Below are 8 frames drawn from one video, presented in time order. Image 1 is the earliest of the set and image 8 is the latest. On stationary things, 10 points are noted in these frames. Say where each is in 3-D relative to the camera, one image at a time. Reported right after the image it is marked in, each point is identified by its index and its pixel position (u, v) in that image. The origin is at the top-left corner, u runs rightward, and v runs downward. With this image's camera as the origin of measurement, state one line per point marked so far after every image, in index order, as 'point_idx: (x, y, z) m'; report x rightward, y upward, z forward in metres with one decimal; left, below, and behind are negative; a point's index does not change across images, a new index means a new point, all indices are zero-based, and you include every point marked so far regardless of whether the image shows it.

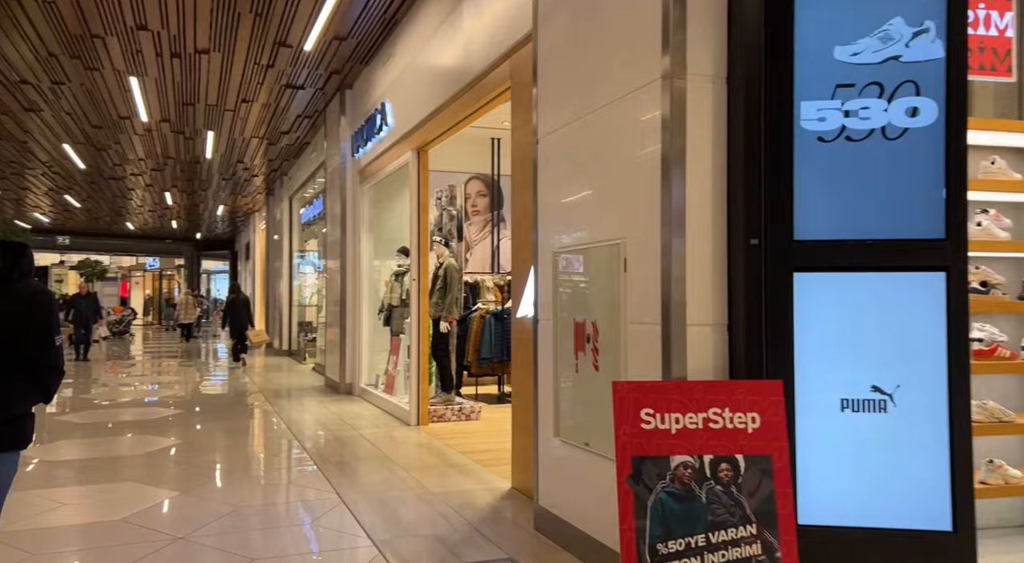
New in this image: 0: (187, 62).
0: (-3.2, +2.2, +7.6) m
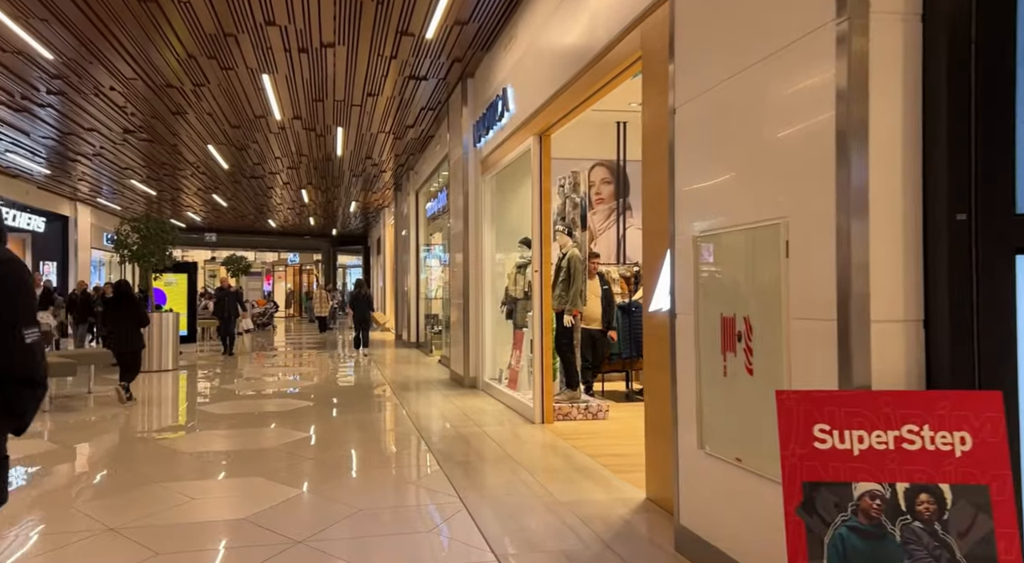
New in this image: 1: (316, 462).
0: (-2.0, +2.3, +7.7) m
1: (-1.3, -1.2, +5.1) m
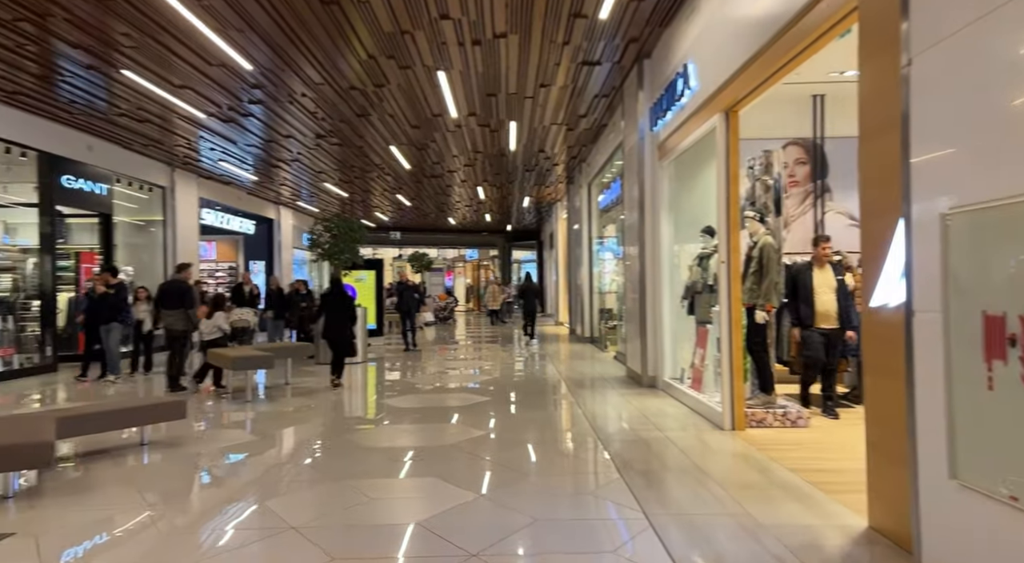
0: (-0.2, +2.3, +7.6) m
1: (-0.1, -1.2, +4.9) m
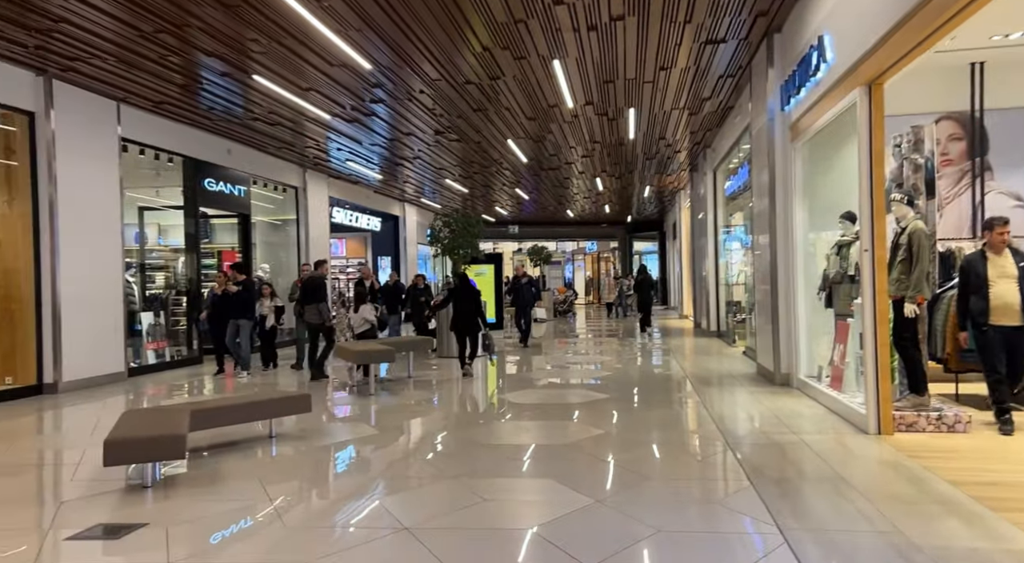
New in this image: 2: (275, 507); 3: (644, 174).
0: (+0.9, +2.4, +7.4) m
1: (+0.6, -1.1, +4.7) m
2: (-1.2, -1.2, +4.0) m
3: (+3.0, +2.4, +17.4) m
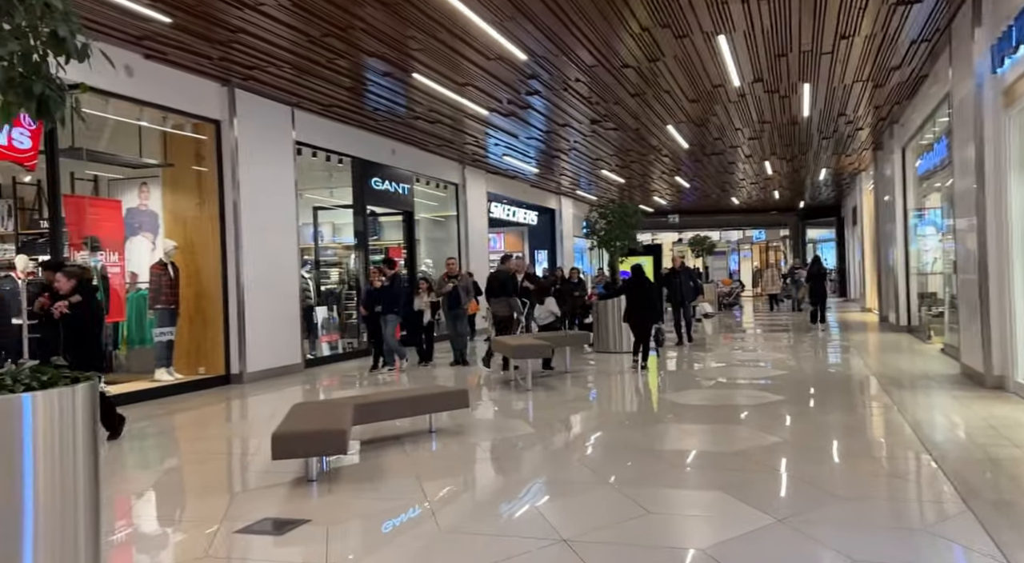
0: (+2.3, +2.5, +6.8) m
1: (+1.6, -1.1, +4.3) m
2: (-0.4, -1.1, +3.9) m
3: (+6.4, +2.6, +16.1) m
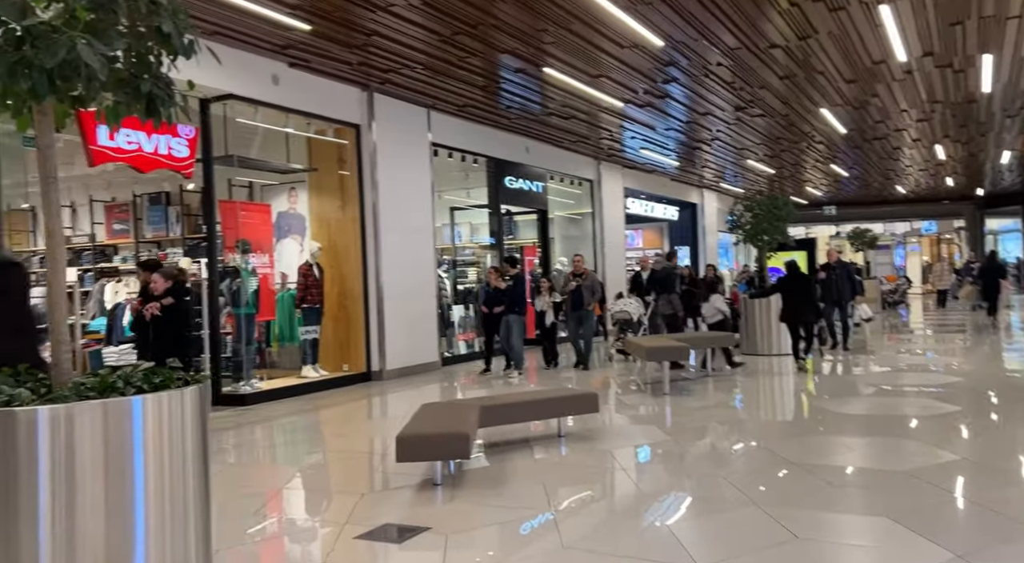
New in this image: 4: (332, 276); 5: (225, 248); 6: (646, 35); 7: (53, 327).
0: (+3.4, +2.5, +6.0) m
1: (+2.2, -1.0, +3.7) m
2: (+0.2, -1.1, +3.7) m
3: (+9.2, +2.7, +14.4) m
4: (-2.2, +0.1, +9.2) m
5: (-2.8, +0.3, +7.7) m
6: (+1.3, +2.5, +7.7) m
7: (-1.3, -0.1, +2.2) m
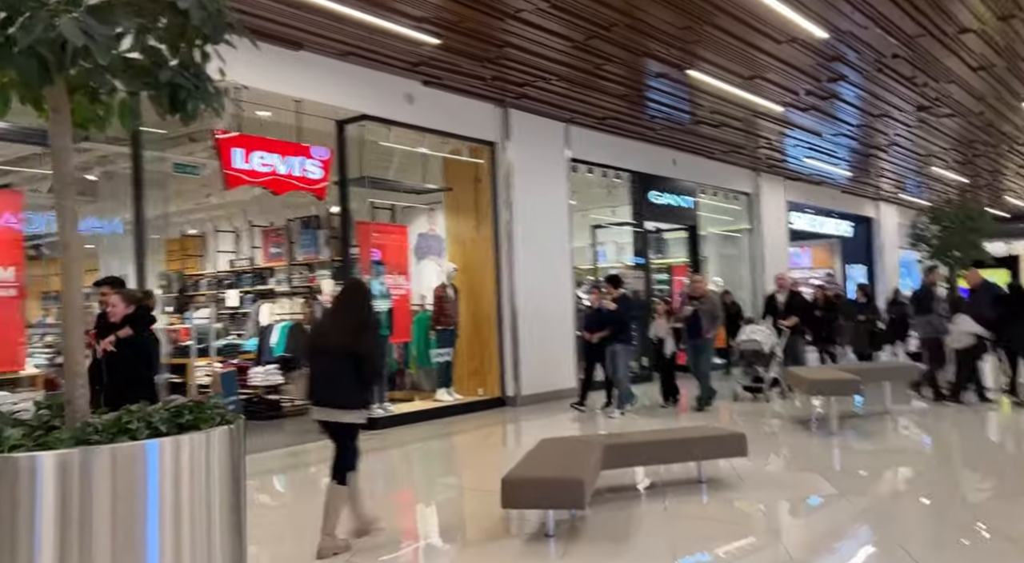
0: (+4.3, +2.3, +4.8) m
1: (+2.7, -1.1, +2.6) m
2: (+0.7, -1.2, +3.1) m
3: (+11.7, +2.4, +11.8) m
4: (-0.5, -0.2, +8.9) m
5: (-1.5, +0.1, +7.6) m
6: (+2.6, +2.3, +6.8) m
7: (-1.1, -0.2, +1.9) m
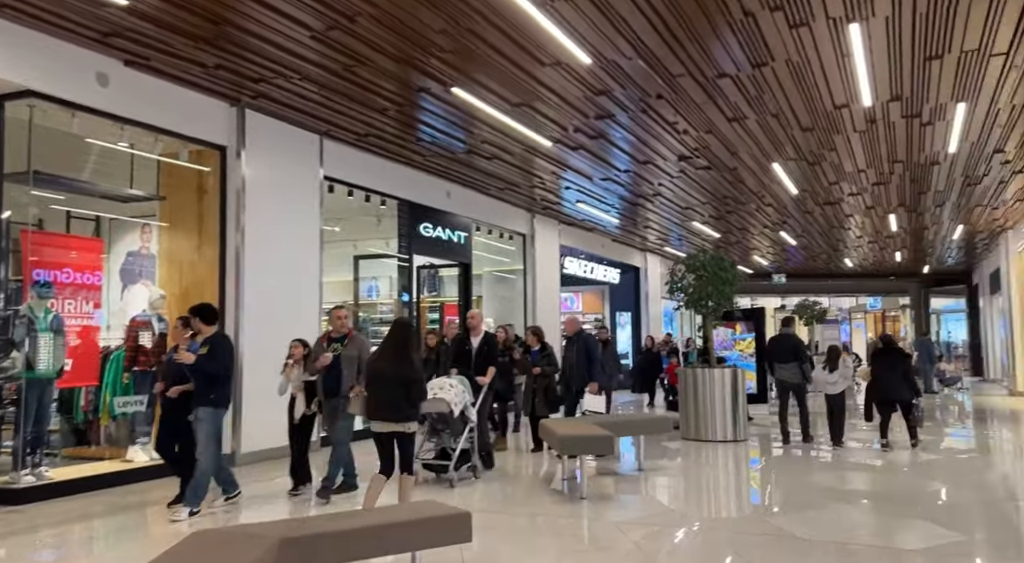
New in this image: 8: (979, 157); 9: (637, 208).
0: (+2.7, +2.0, +4.8) m
1: (+1.5, -1.3, +2.1) m
2: (-0.5, -1.3, +2.0) m
3: (+7.9, +1.3, +13.6) m
4: (-3.2, -0.5, +7.4) m
5: (-3.7, -0.1, +5.9) m
6: (+0.5, +1.9, +6.3) m
7: (-1.8, -0.1, +0.4) m
8: (+6.1, +1.6, +10.0) m
9: (+2.2, +1.3, +13.5) m
